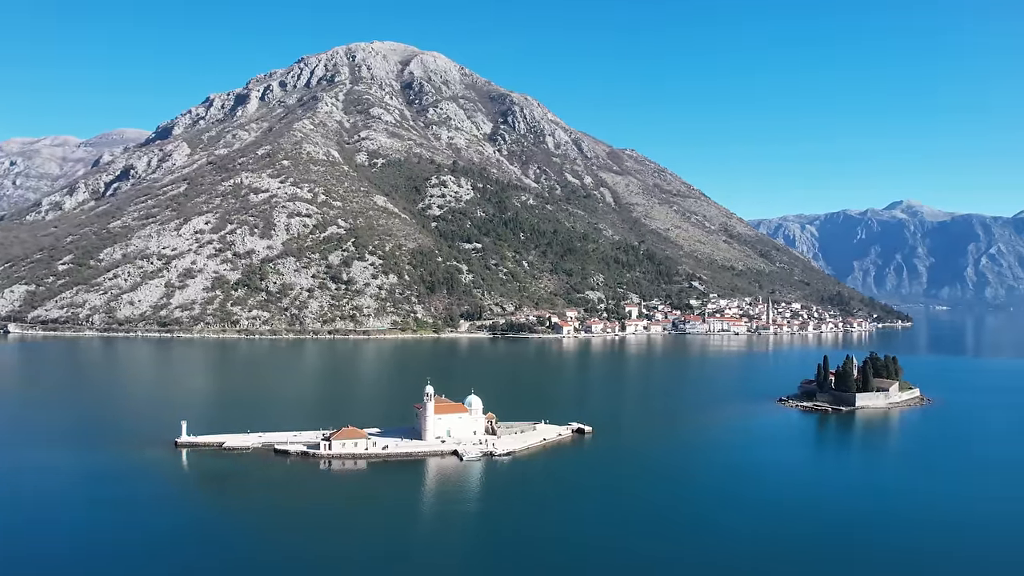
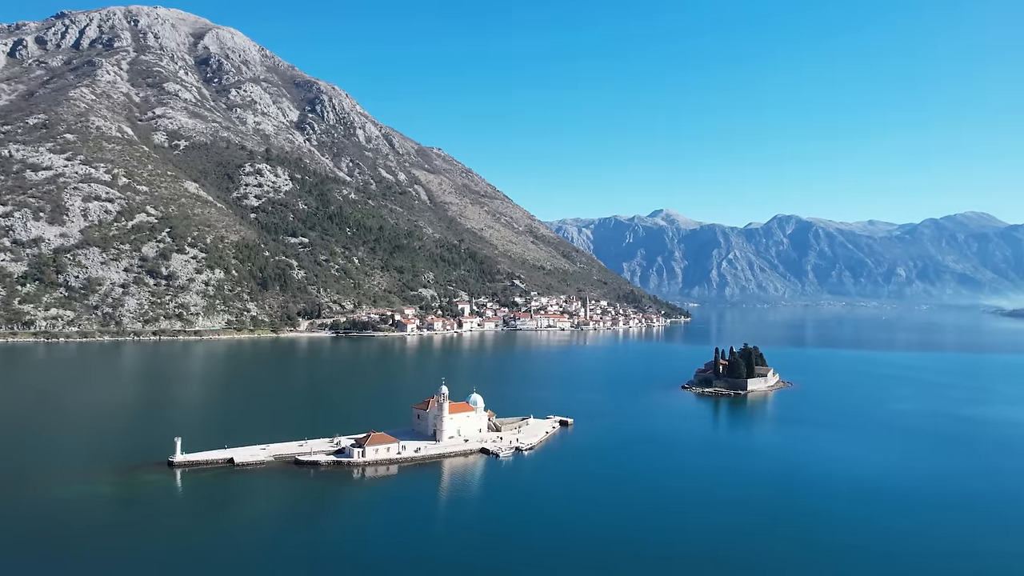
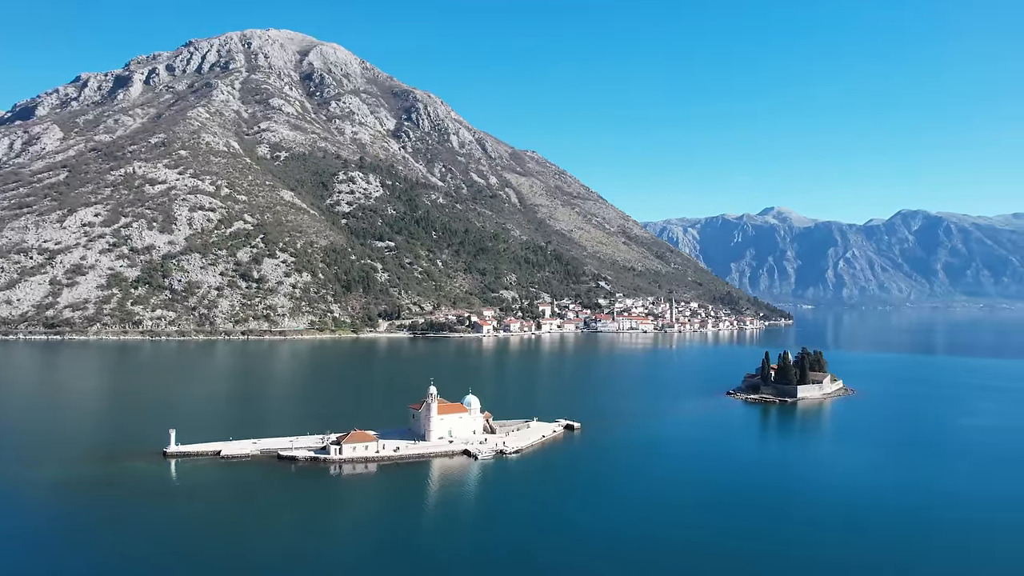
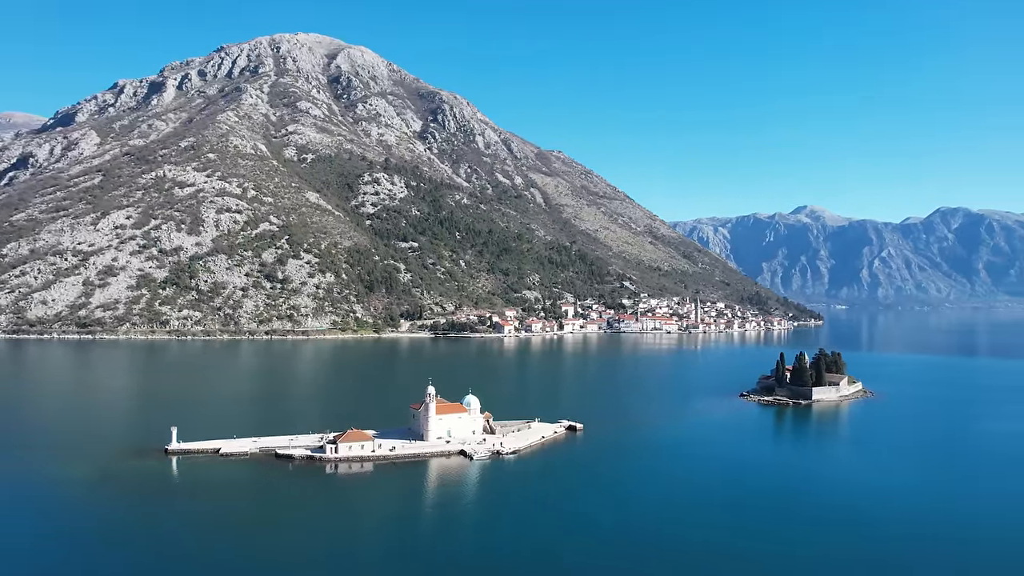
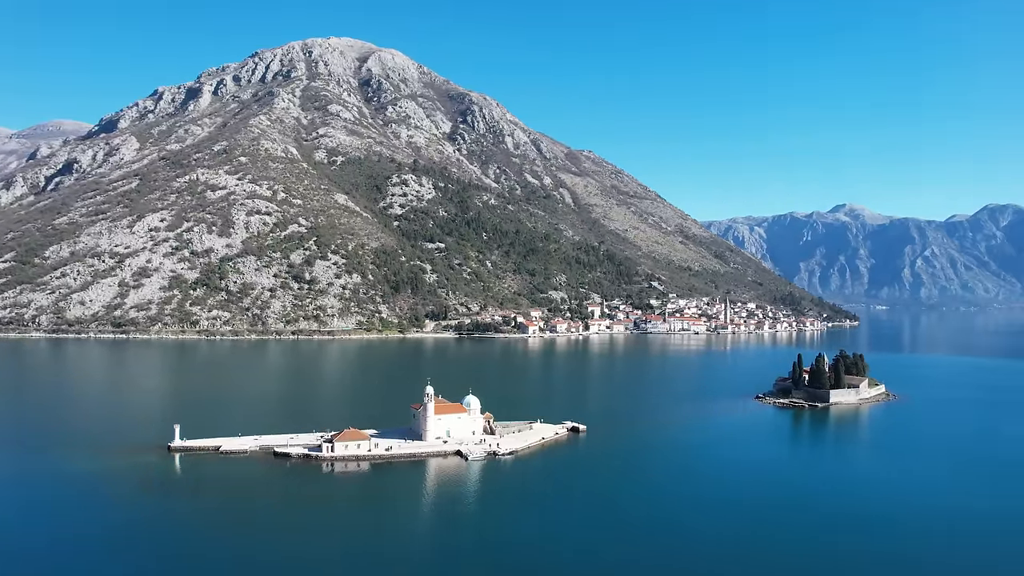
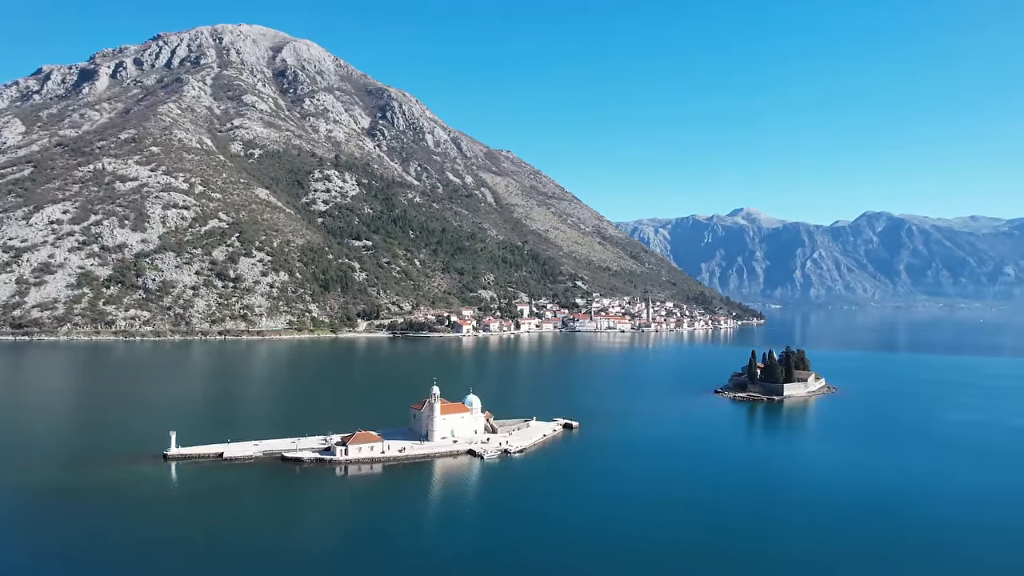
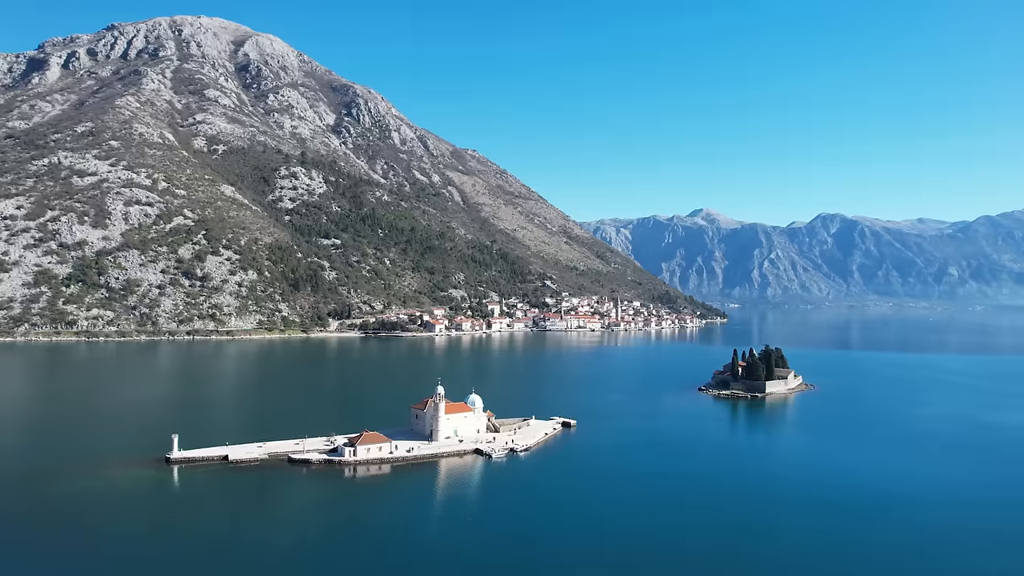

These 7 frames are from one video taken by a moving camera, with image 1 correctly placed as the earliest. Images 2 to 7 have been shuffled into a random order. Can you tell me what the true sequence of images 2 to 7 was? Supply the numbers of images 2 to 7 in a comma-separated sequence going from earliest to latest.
5, 4, 3, 6, 7, 2
